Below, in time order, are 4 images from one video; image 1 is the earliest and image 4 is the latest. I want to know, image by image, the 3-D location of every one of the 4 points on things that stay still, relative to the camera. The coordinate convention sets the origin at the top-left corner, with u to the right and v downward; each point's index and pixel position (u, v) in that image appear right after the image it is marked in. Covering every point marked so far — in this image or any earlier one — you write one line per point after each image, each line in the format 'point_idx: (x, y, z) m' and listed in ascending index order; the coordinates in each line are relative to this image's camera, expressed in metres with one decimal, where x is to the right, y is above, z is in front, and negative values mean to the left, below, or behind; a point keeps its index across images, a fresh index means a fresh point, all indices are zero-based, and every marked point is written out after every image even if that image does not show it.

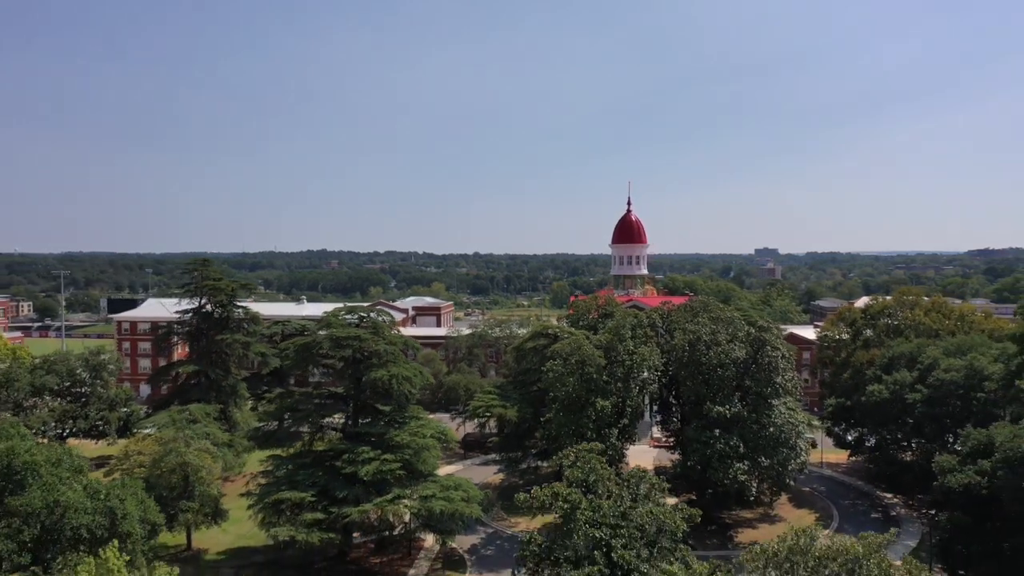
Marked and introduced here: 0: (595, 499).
0: (+2.0, -5.1, +11.7) m
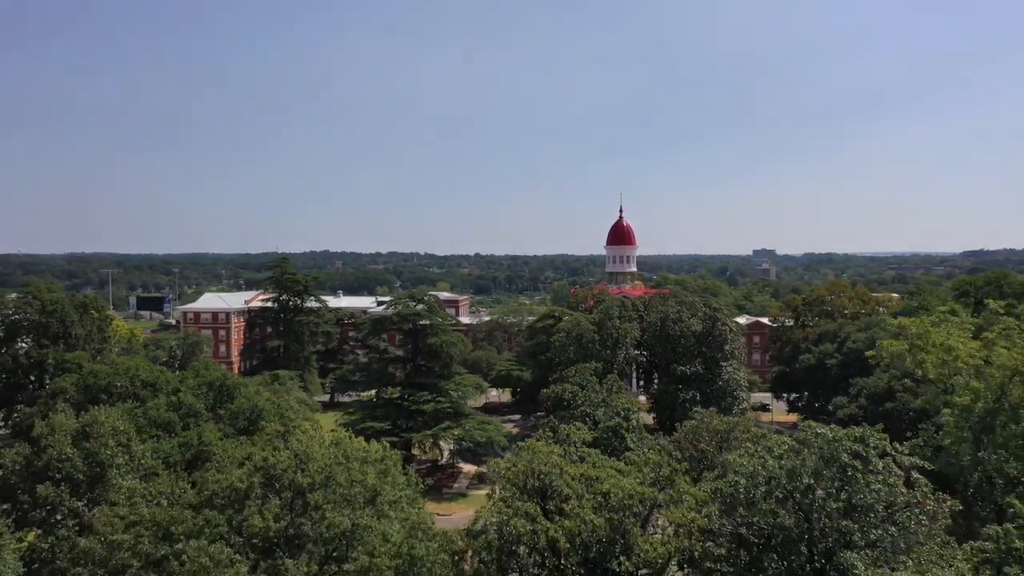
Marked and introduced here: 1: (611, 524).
0: (+3.2, -4.4, +20.1) m
1: (+2.2, -5.2, +10.2) m
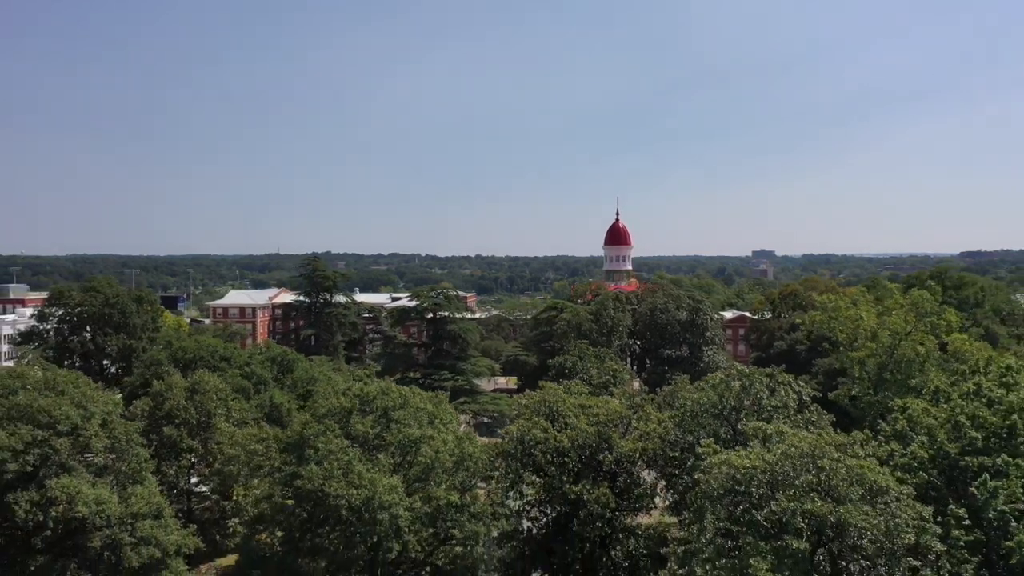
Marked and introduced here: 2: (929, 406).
0: (+3.8, -3.9, +24.8) m
1: (+2.8, -4.7, +14.9) m
2: (+12.5, -3.5, +13.9) m
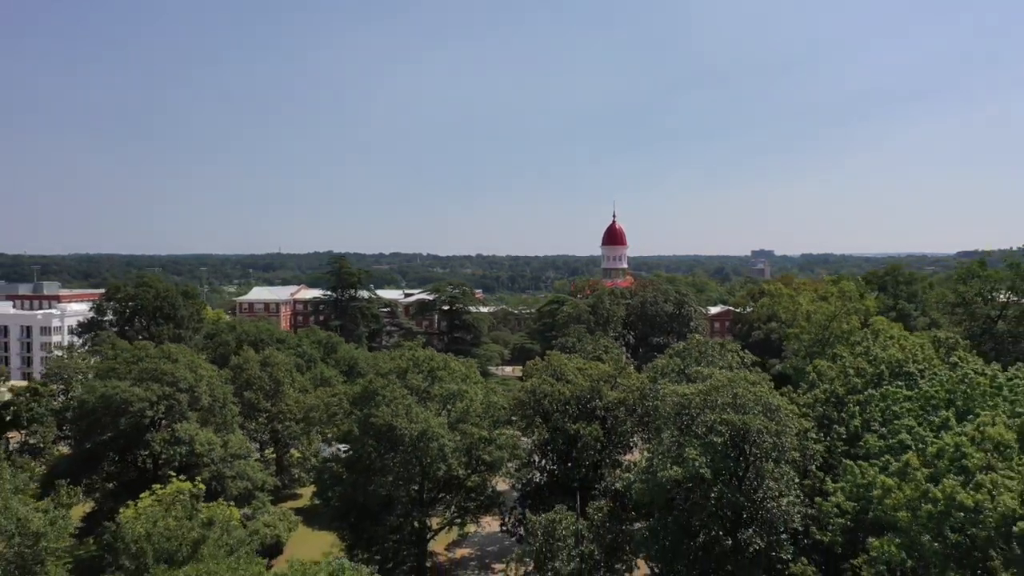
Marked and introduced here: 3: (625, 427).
0: (+4.5, -3.5, +29.8) m
1: (+3.5, -4.2, +19.9) m
2: (+13.1, -3.1, +18.9) m
3: (+4.7, -5.9, +19.4) m
